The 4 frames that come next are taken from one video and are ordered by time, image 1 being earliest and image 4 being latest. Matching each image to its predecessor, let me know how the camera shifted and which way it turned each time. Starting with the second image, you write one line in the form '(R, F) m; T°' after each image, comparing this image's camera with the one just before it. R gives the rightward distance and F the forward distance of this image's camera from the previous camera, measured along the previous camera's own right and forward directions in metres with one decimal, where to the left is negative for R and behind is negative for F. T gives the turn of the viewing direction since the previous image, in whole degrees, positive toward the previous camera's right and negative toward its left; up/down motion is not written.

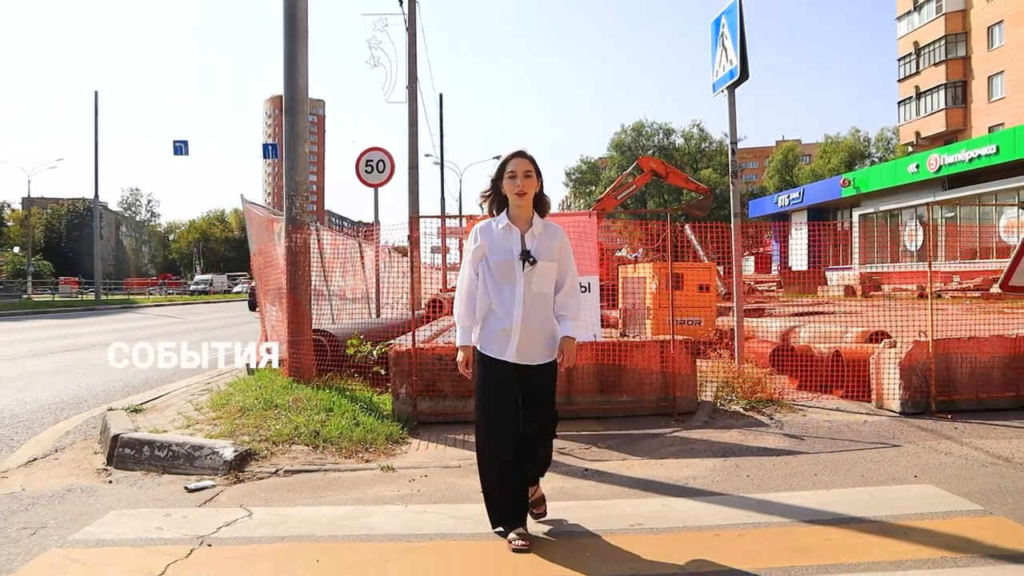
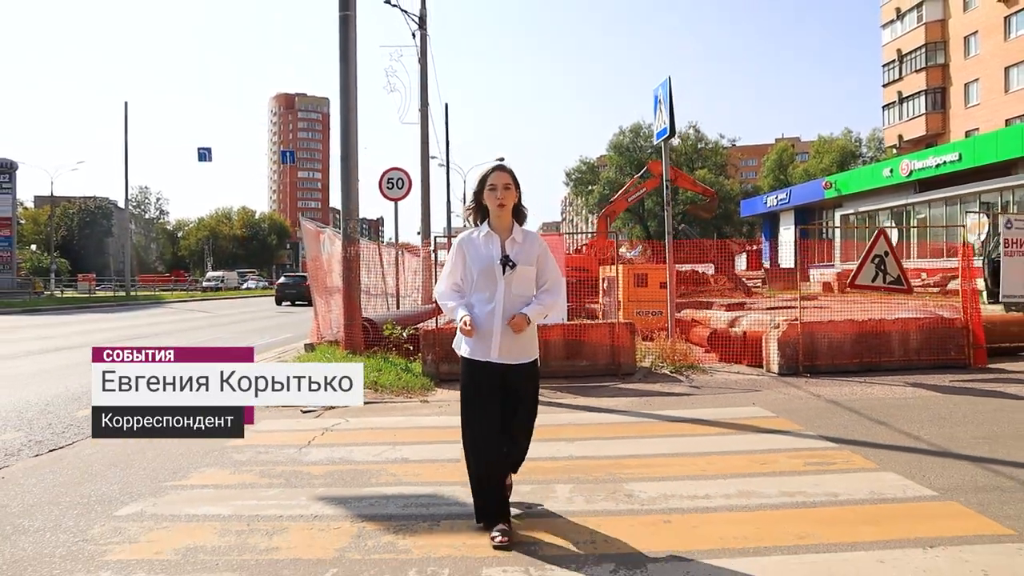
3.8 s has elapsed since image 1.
(+0.1, -2.6) m; 0°
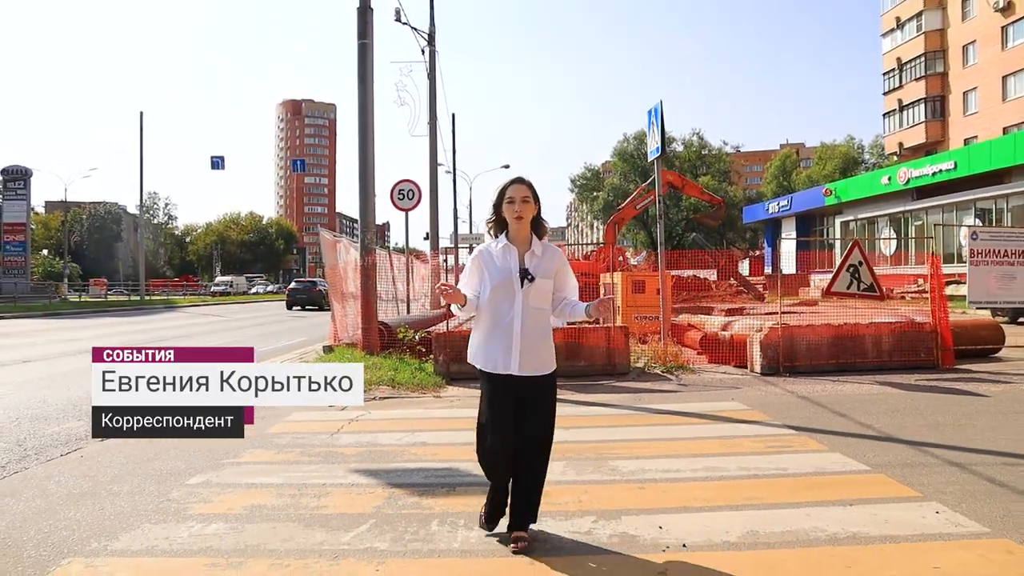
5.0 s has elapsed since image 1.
(0.0, -0.8) m; 0°
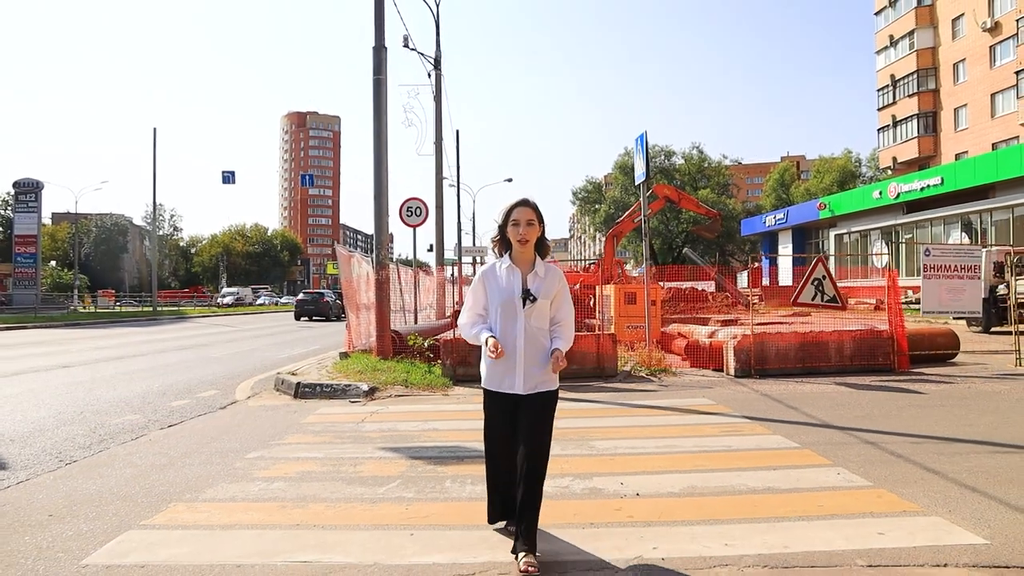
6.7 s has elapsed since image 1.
(0.0, -1.1) m; 0°
